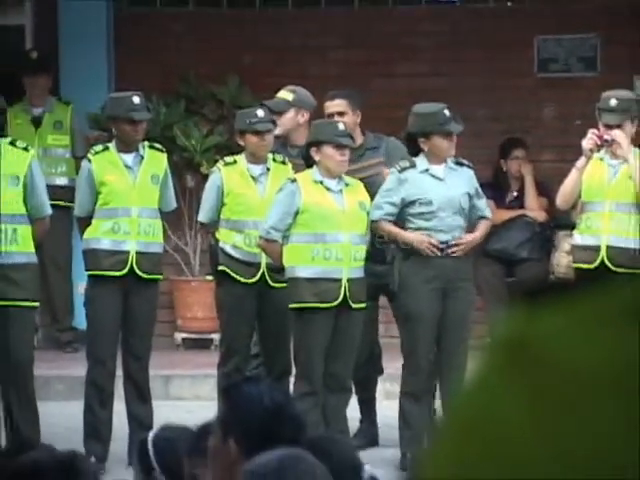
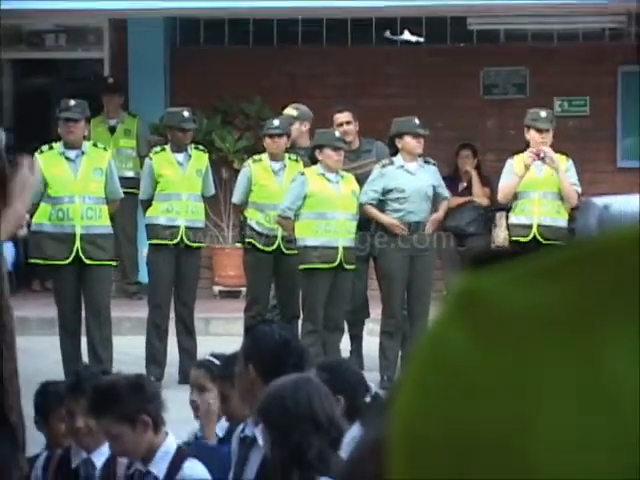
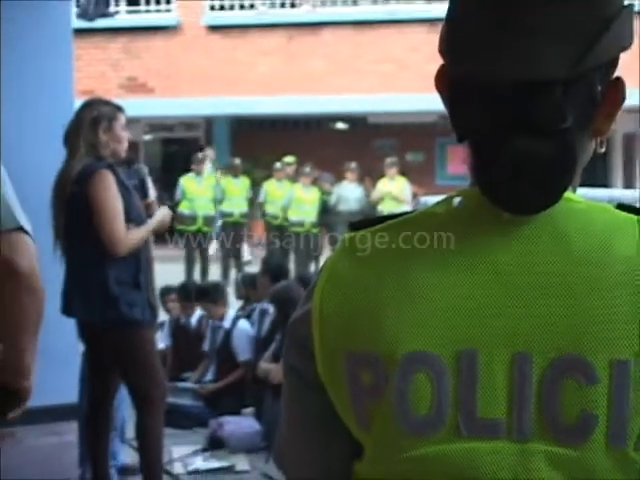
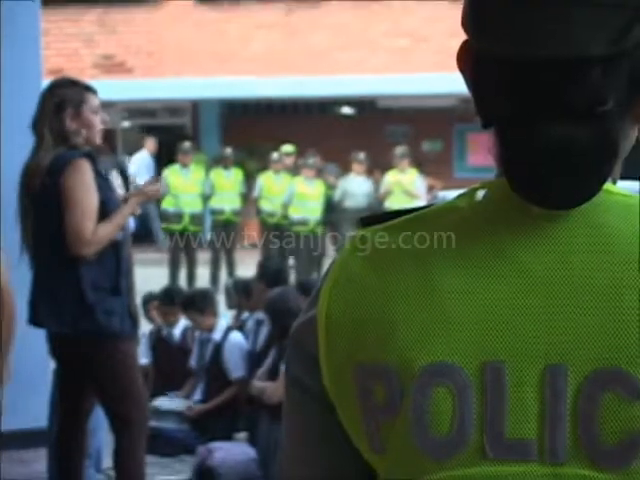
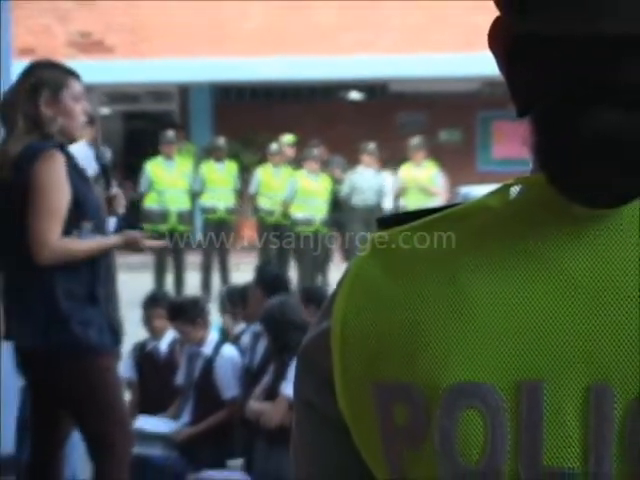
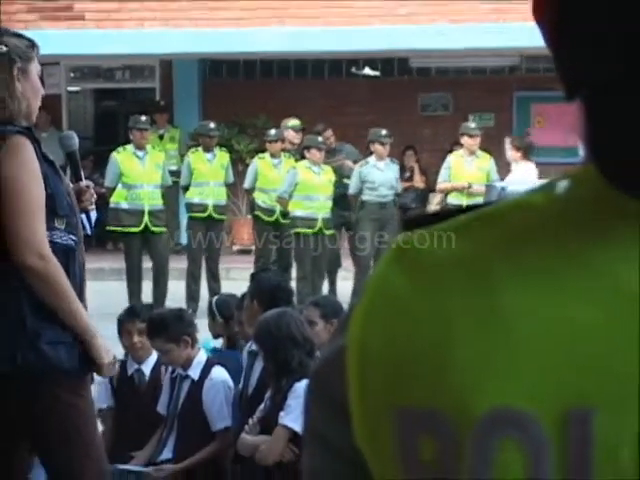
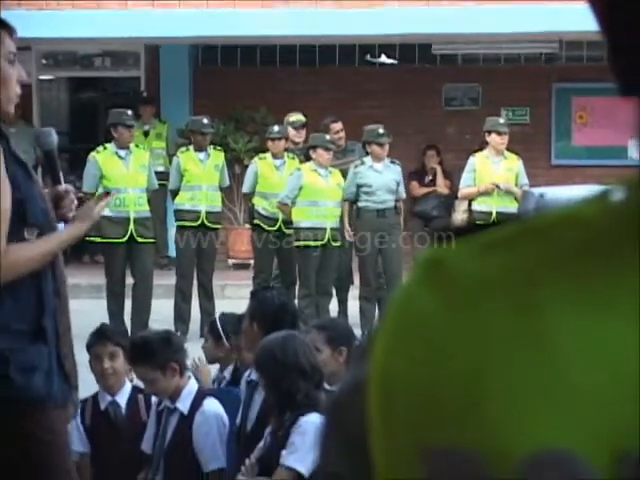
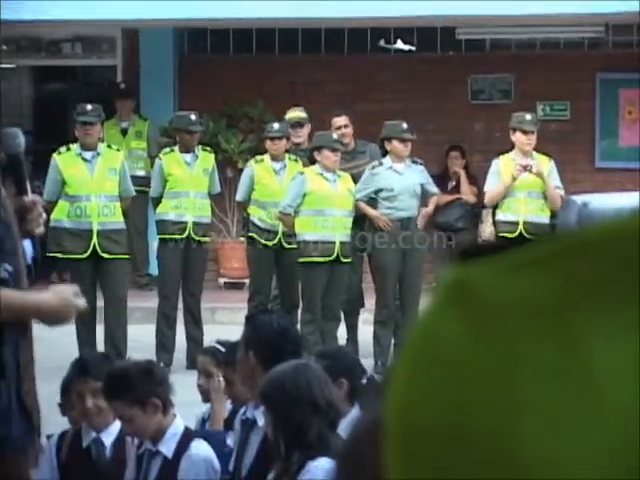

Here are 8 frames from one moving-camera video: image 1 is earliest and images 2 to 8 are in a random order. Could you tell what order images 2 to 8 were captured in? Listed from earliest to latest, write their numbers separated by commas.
2, 8, 7, 6, 5, 4, 3
